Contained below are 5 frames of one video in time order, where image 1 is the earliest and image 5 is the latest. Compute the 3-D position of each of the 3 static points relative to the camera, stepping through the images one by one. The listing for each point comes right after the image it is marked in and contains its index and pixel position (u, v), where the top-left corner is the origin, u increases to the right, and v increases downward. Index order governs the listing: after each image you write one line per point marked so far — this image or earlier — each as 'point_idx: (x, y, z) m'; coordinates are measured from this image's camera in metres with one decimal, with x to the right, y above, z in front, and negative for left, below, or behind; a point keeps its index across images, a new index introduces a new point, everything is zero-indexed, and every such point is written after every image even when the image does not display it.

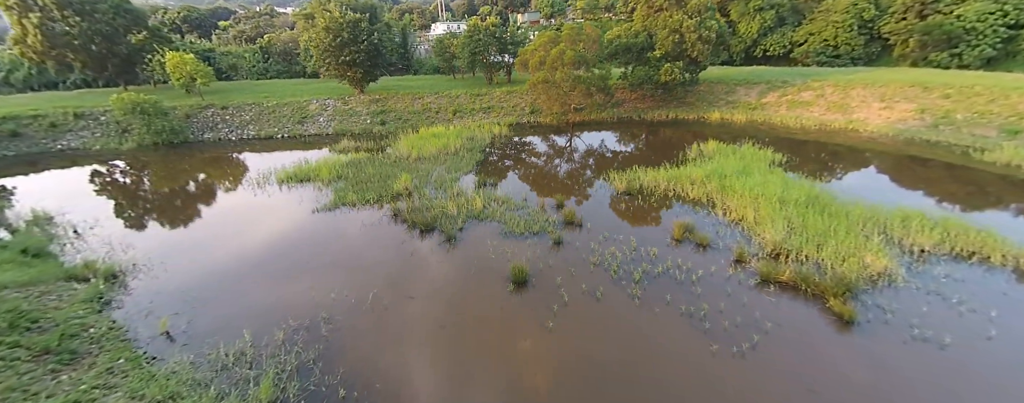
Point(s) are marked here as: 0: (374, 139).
0: (-7.4, +3.3, +18.4) m
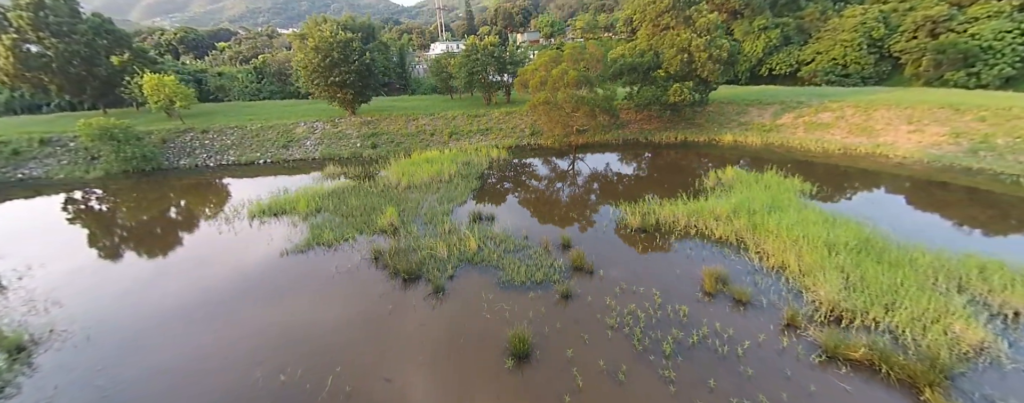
0: (-7.4, +1.9, +17.2) m
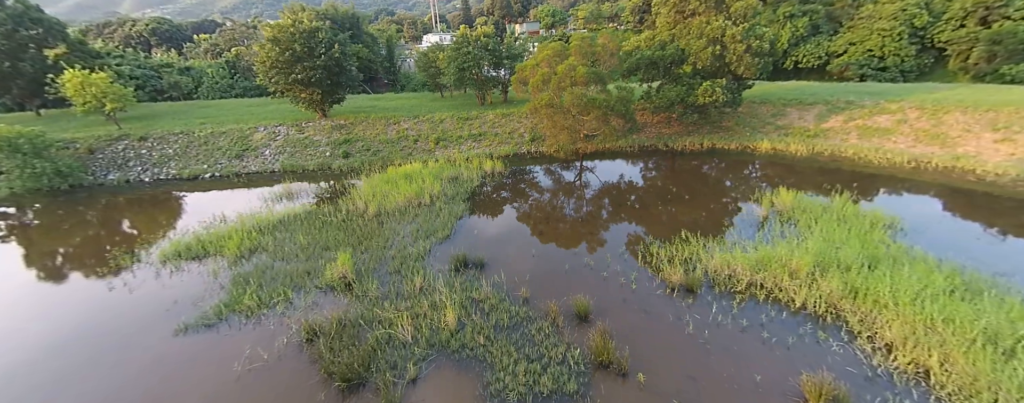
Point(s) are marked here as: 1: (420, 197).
0: (-7.5, +1.0, +14.4) m
1: (-3.1, +0.2, +11.9) m
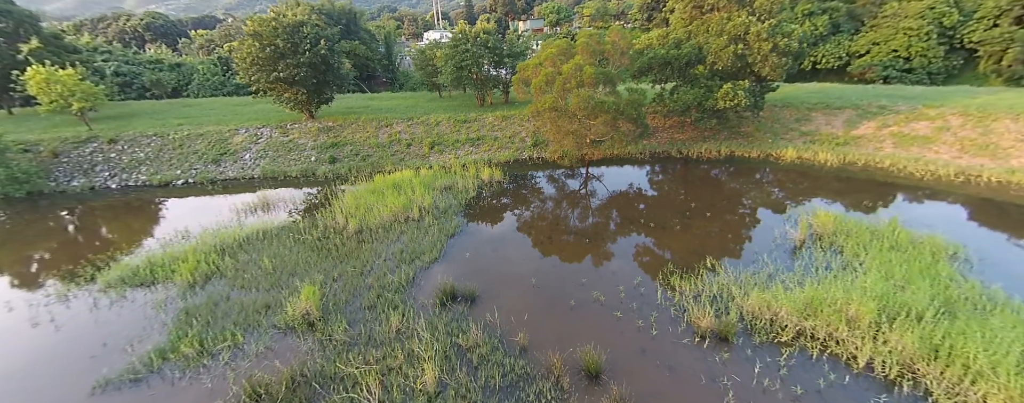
0: (-7.5, +0.6, +13.2) m
1: (-3.2, -0.3, +10.6) m
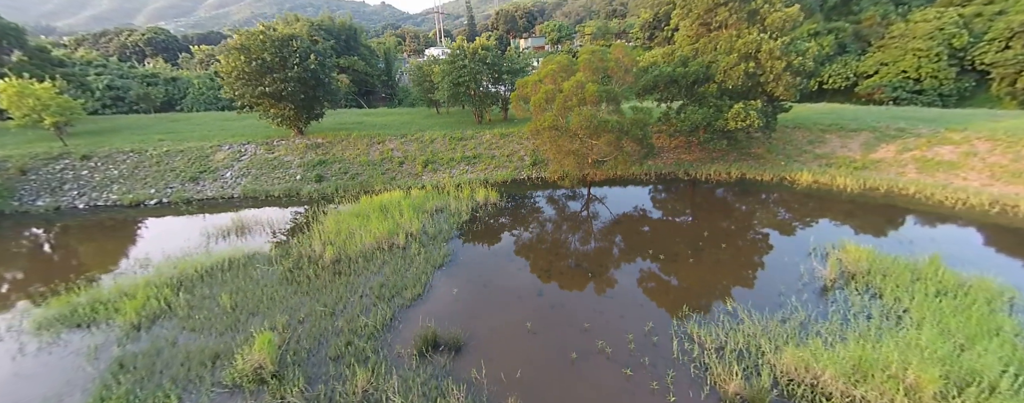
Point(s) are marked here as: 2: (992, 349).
0: (-7.6, -0.2, +12.3) m
1: (-3.3, -1.0, +9.7) m
2: (+7.1, -2.1, +5.2) m
